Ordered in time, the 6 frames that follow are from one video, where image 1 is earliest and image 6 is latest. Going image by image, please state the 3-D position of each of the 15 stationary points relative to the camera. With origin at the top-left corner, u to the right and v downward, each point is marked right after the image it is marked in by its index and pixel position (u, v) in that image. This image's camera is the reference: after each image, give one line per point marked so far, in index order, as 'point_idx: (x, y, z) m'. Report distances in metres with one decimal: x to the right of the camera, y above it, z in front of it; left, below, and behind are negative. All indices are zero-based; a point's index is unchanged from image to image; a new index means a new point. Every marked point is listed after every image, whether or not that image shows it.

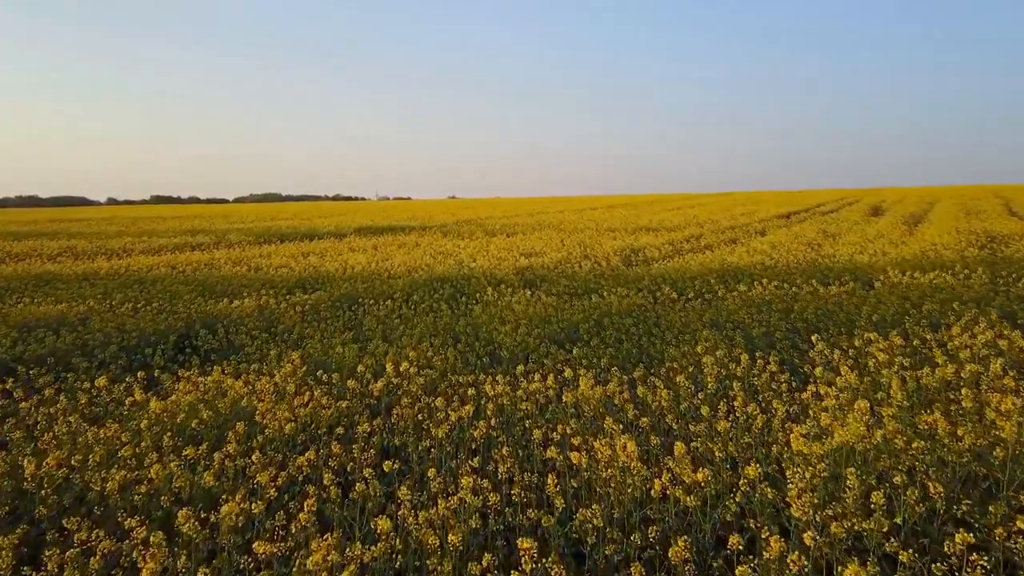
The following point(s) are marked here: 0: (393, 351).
0: (-1.4, -0.8, +6.9) m
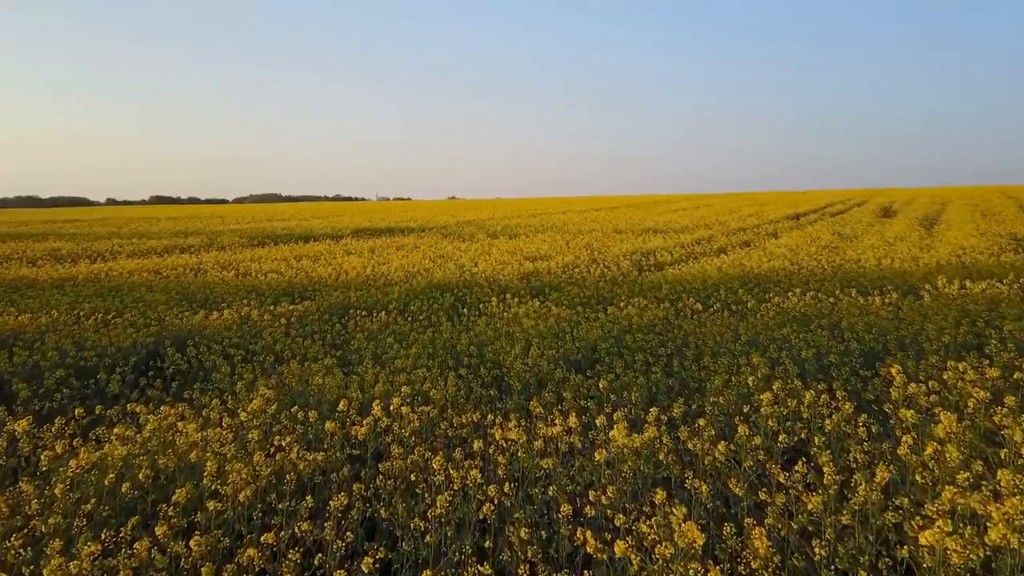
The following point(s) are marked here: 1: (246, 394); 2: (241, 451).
0: (-1.3, -1.0, +5.9) m
1: (-2.6, -1.0, +5.6) m
2: (-2.0, -1.2, +4.2) m
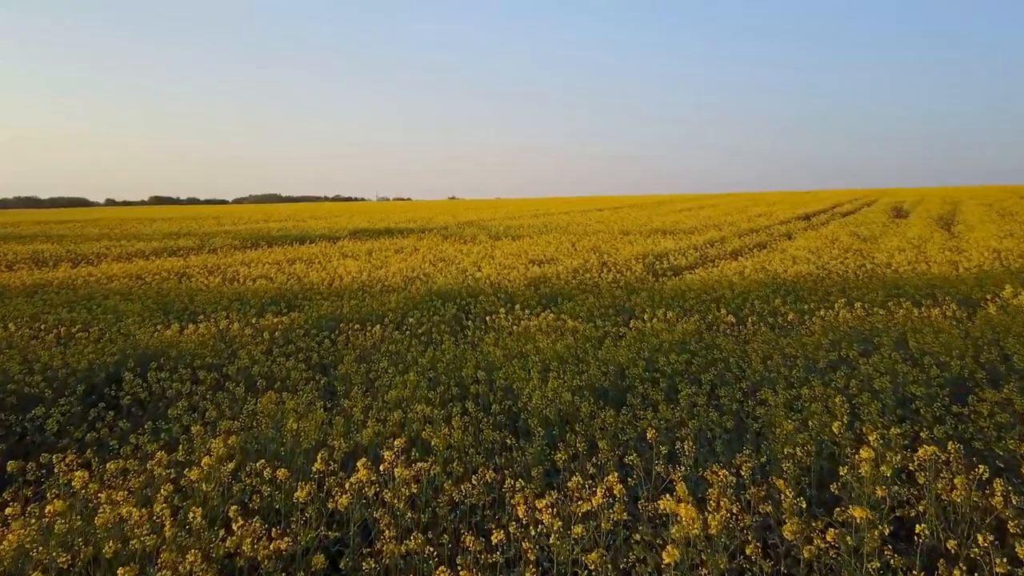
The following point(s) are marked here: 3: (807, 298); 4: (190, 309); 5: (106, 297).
0: (-1.1, -1.1, +4.9) m
1: (-2.5, -1.2, +4.6) m
2: (-1.9, -1.4, +3.2) m
3: (+5.2, -0.2, +10.1) m
4: (-6.1, -0.4, +10.6) m
5: (-8.7, -0.2, +12.1) m
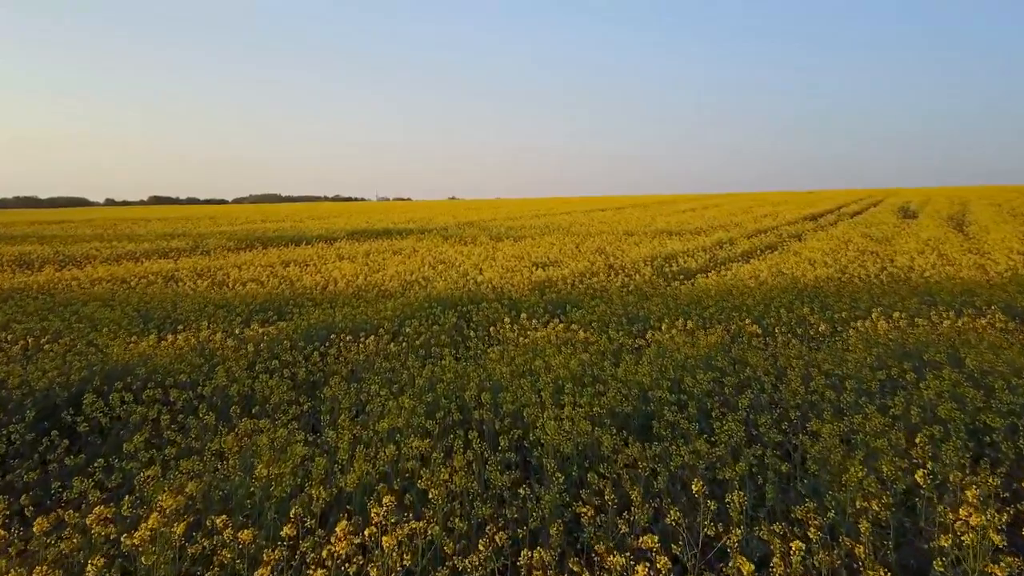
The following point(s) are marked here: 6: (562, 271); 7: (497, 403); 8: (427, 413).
0: (-1.1, -1.3, +4.1) m
1: (-2.4, -1.3, +3.8) m
2: (-1.8, -1.5, +2.5) m
3: (+5.3, -0.3, +9.4) m
4: (-6.0, -0.5, +9.9) m
5: (-8.6, -0.3, +11.4) m
6: (+1.3, +0.4, +14.6) m
7: (-0.2, -1.1, +5.5) m
8: (-0.8, -1.2, +5.3) m
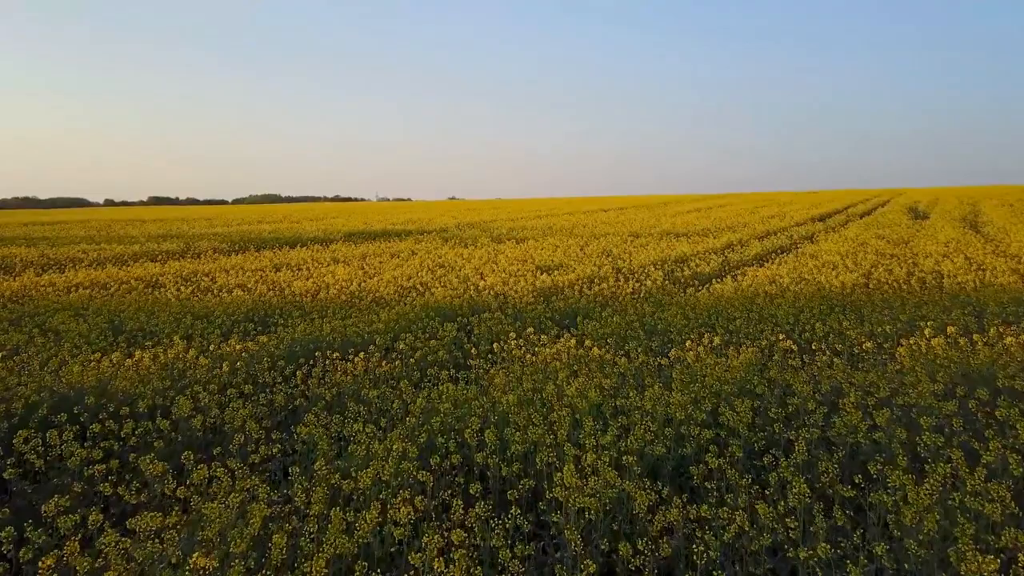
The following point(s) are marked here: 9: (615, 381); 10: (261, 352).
0: (-1.0, -1.4, +3.3) m
1: (-2.3, -1.5, +3.0) m
2: (-1.7, -1.6, +1.6) m
3: (+5.4, -0.4, +8.5) m
4: (-5.9, -0.7, +9.1) m
5: (-8.5, -0.4, +10.5) m
6: (+1.4, +0.3, +13.7) m
7: (-0.1, -1.2, +4.6) m
8: (-0.7, -1.3, +4.4) m
9: (+1.0, -0.9, +5.7) m
10: (-3.3, -0.8, +7.5) m
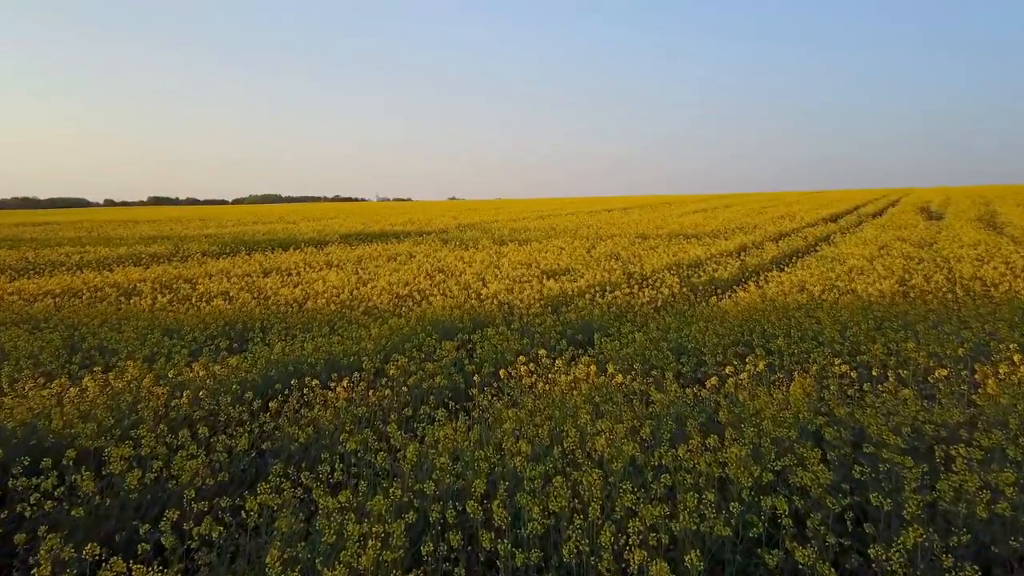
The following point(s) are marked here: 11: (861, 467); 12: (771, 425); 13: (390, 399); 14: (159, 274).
0: (-0.9, -1.6, +2.2) m
1: (-2.2, -1.7, +1.9) m
2: (-1.6, -1.8, +0.6) m
3: (+5.5, -0.6, +7.4) m
4: (-5.8, -0.8, +8.0) m
5: (-8.4, -0.6, +9.5) m
6: (+1.5, +0.1, +12.7) m
7: (0.0, -1.4, +3.6) m
8: (-0.6, -1.5, +3.3) m
9: (+1.1, -1.1, +4.7) m
10: (-3.2, -1.0, +6.4) m
11: (+2.5, -1.3, +4.1) m
12: (+2.2, -1.1, +4.7) m
13: (-1.2, -1.1, +5.6) m
14: (-9.9, +0.4, +16.0) m
